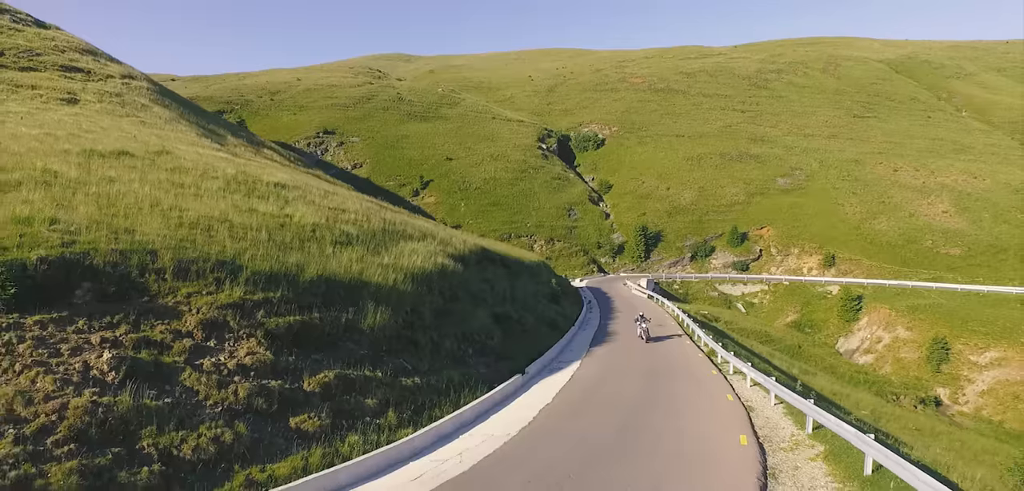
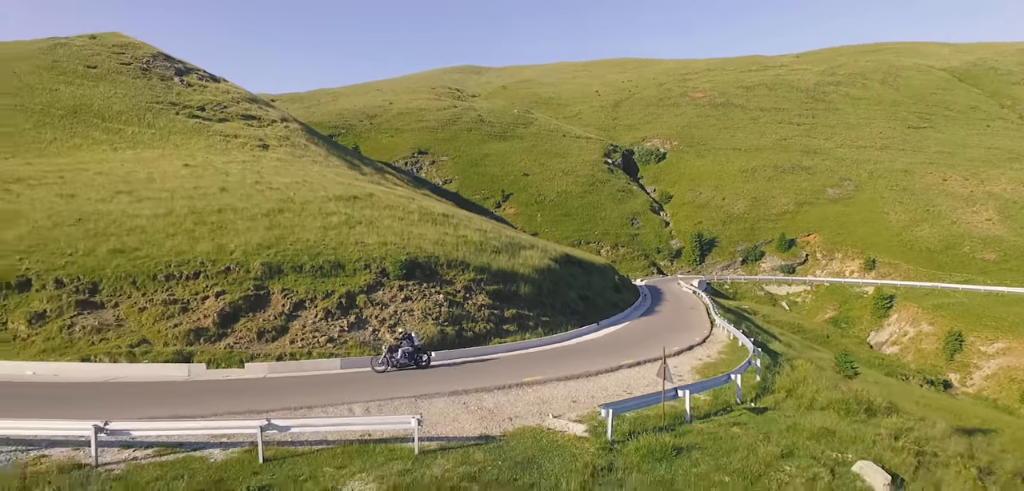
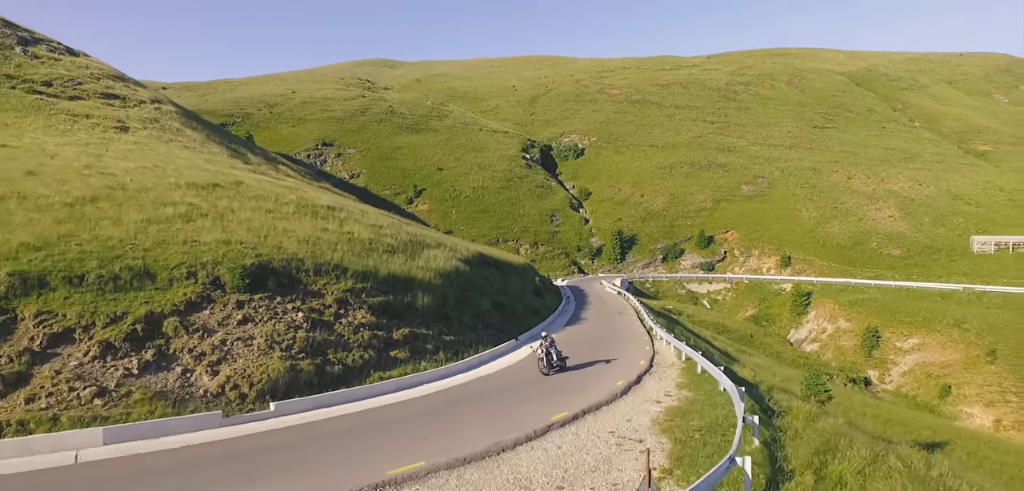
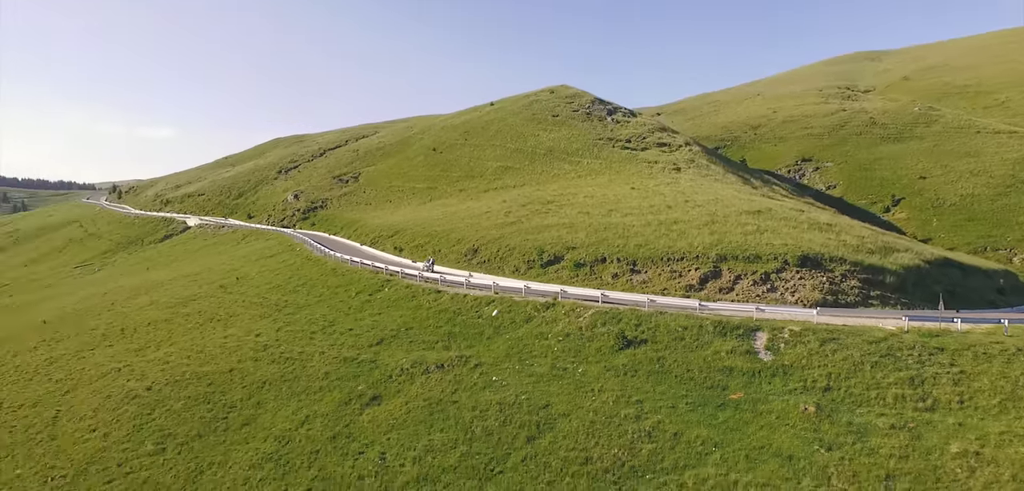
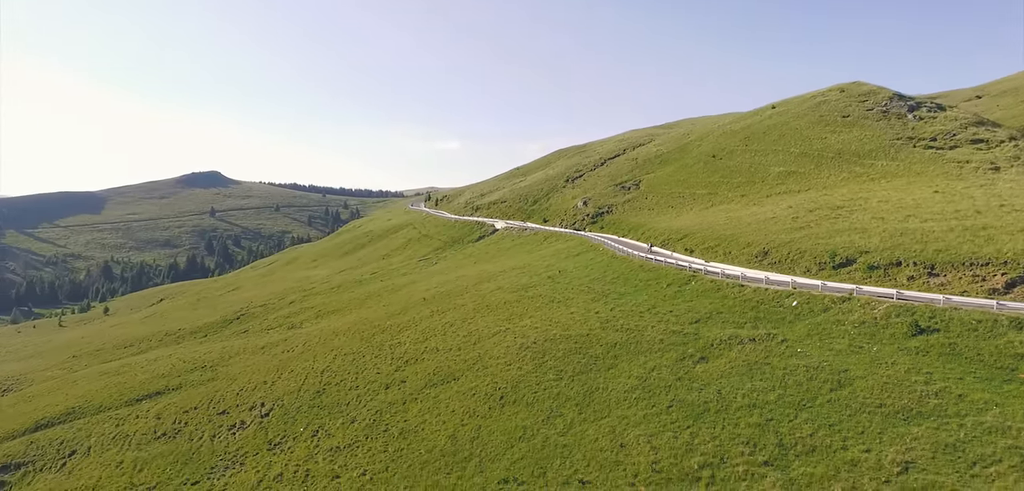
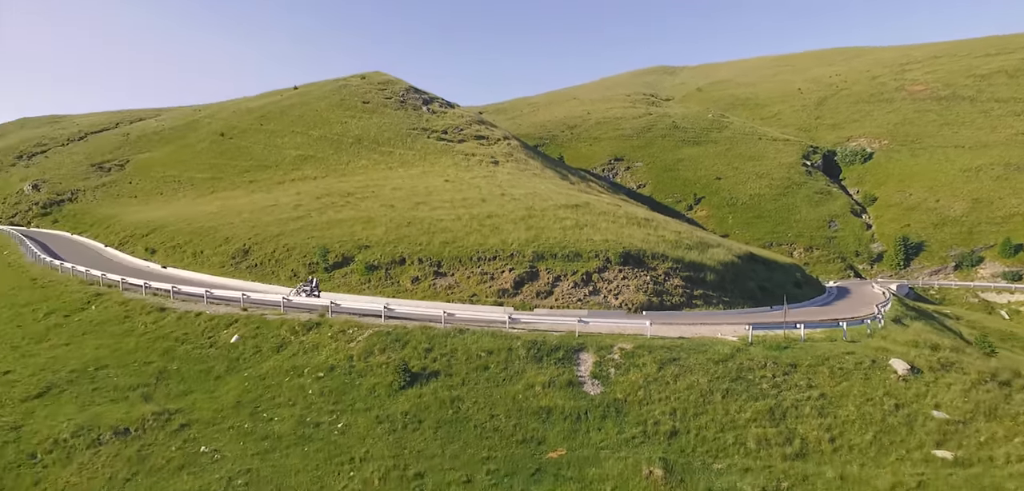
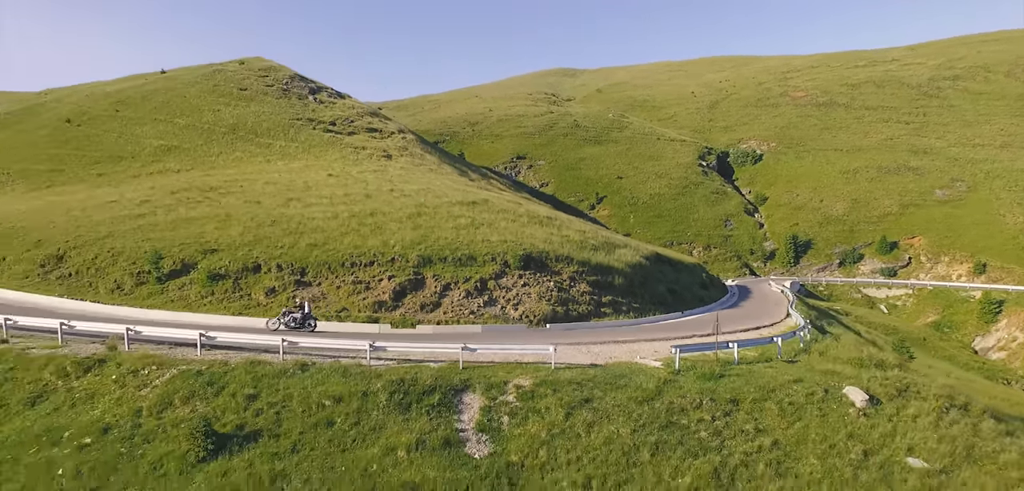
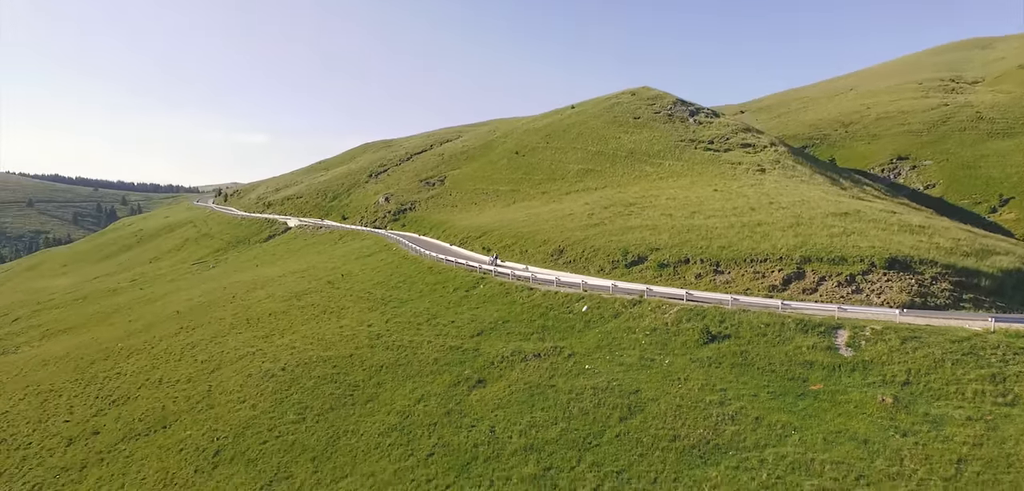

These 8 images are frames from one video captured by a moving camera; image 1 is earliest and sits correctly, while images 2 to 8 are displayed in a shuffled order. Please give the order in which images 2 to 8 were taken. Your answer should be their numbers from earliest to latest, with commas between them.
3, 2, 7, 6, 4, 8, 5
